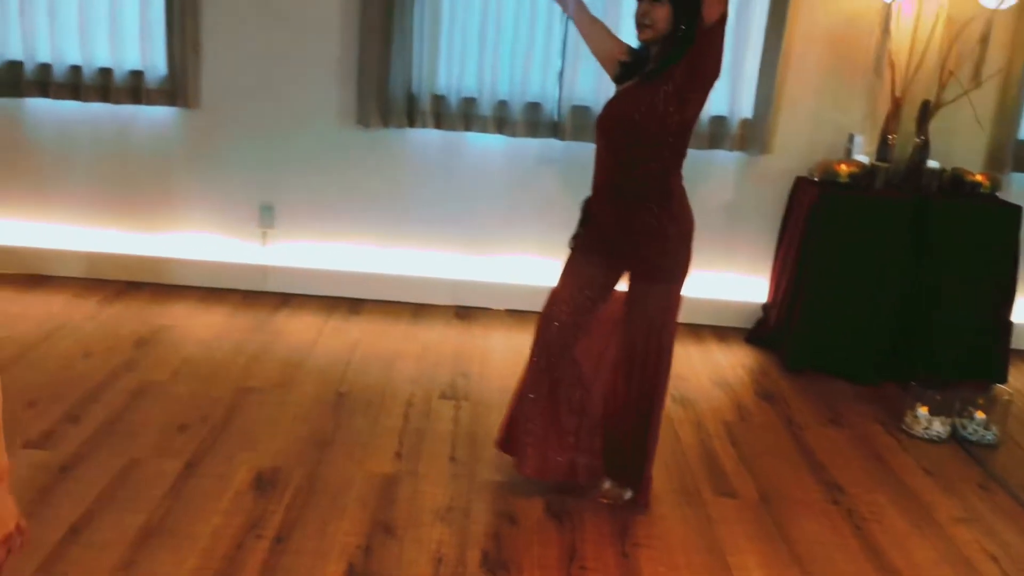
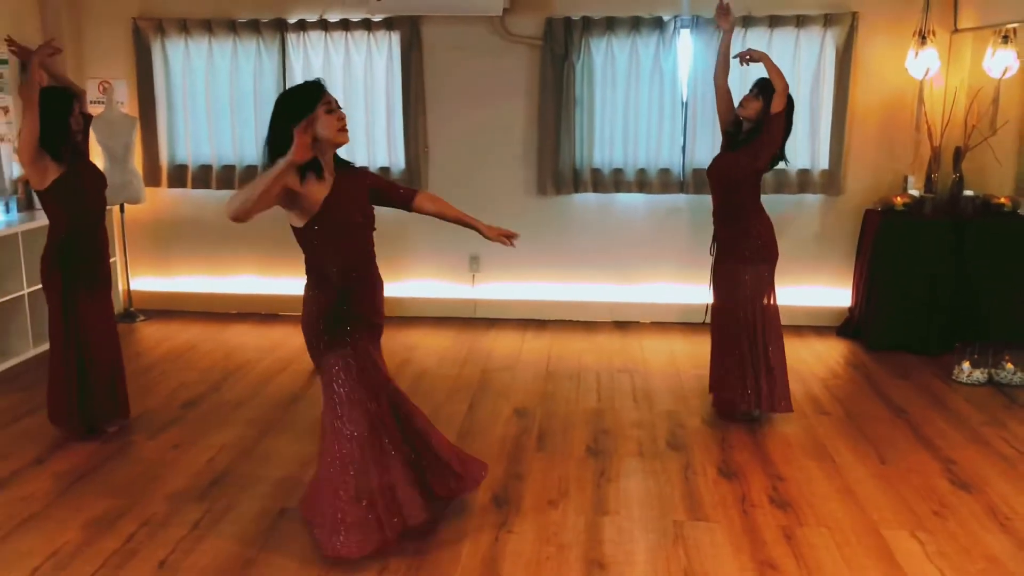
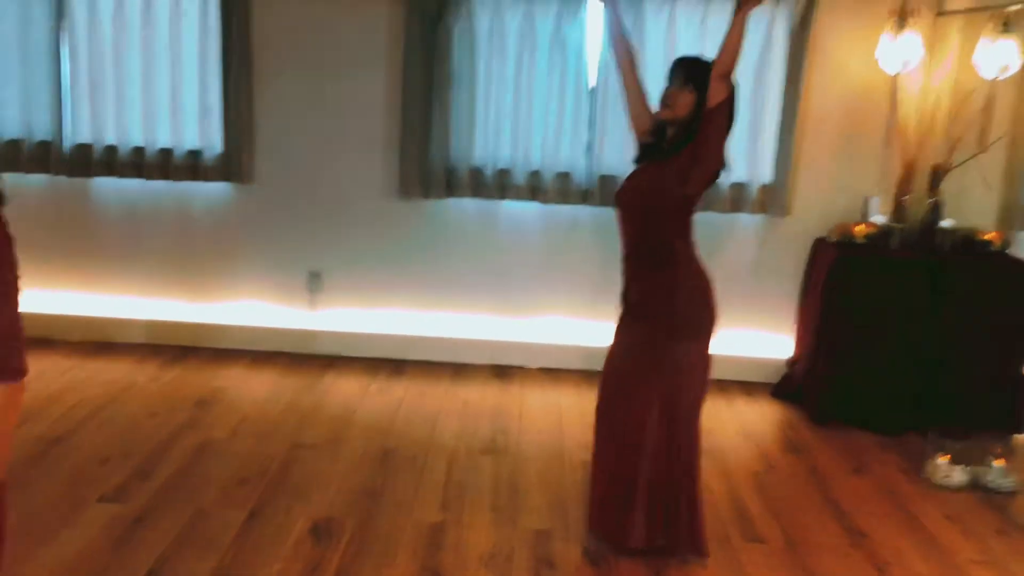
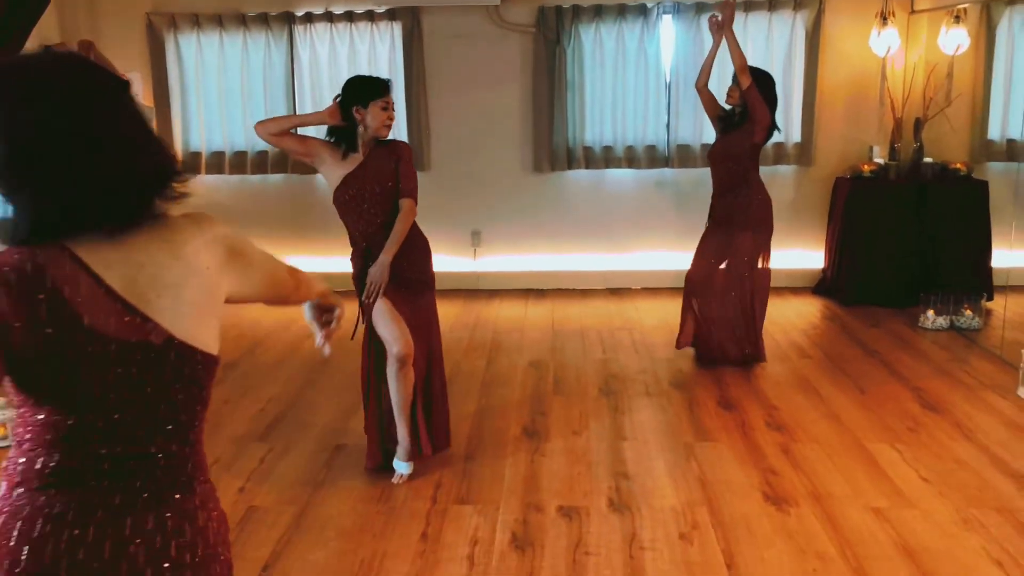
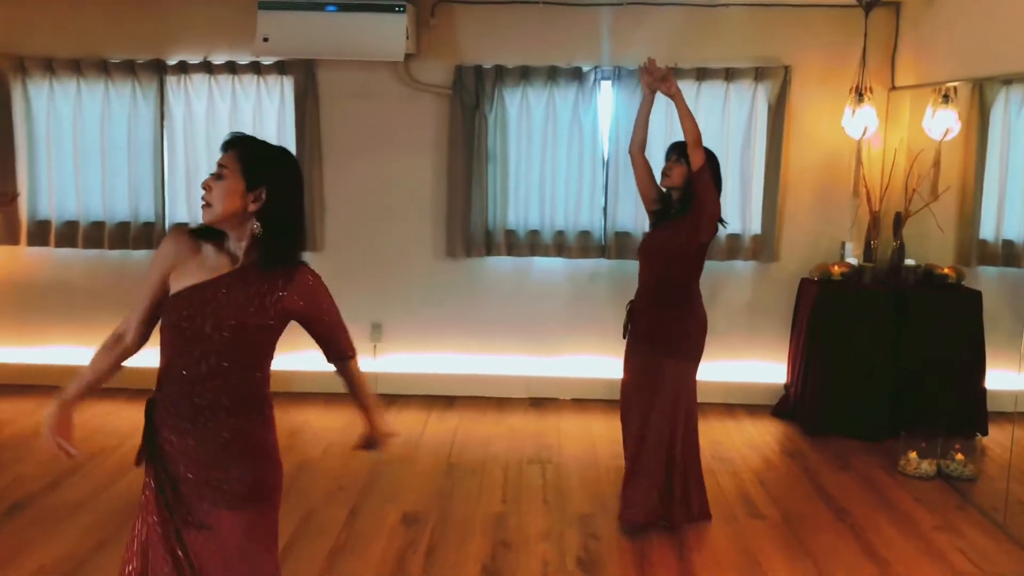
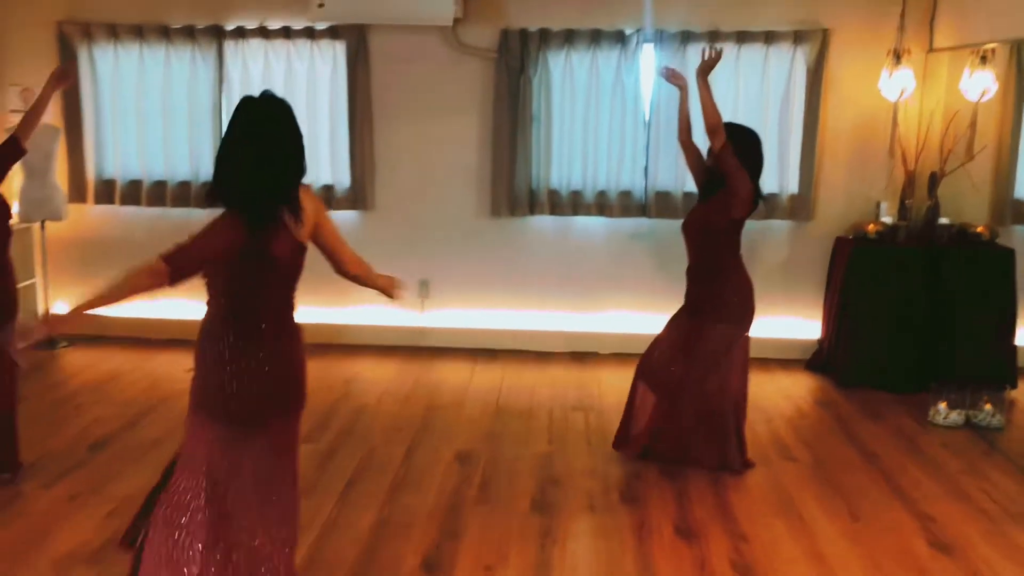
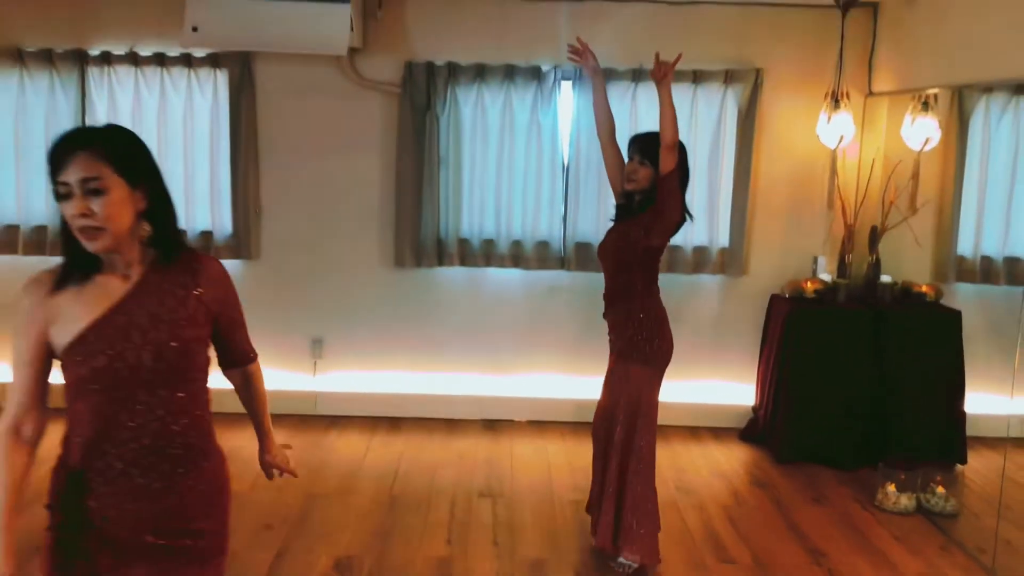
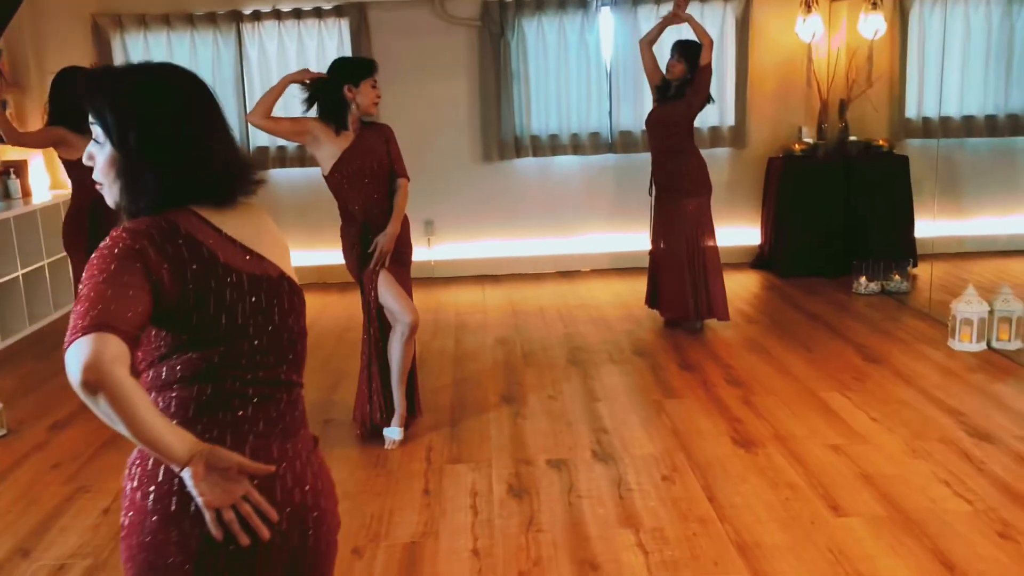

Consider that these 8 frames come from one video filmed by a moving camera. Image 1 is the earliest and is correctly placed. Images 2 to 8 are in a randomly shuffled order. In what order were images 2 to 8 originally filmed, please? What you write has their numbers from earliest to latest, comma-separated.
3, 7, 5, 6, 2, 4, 8
